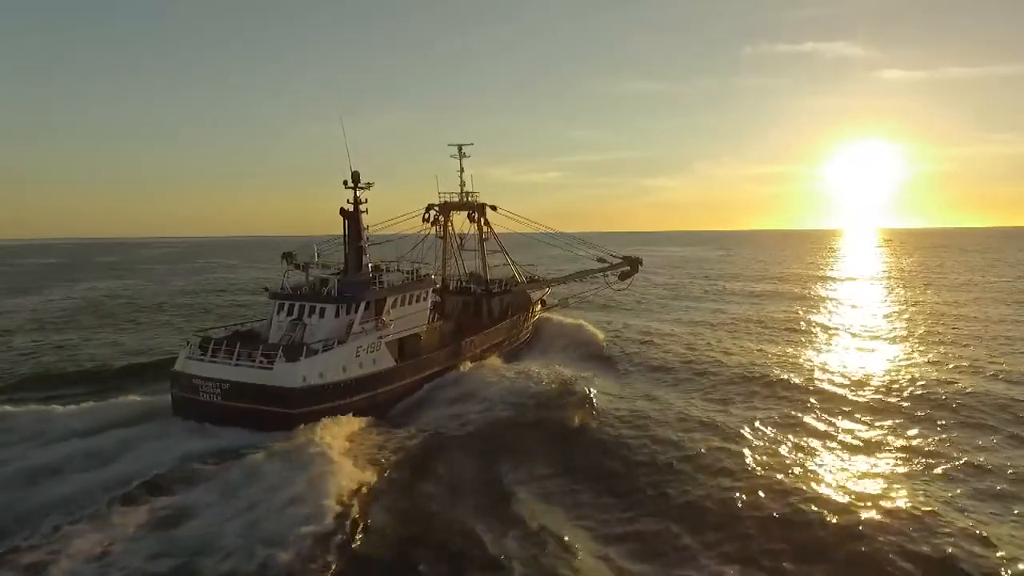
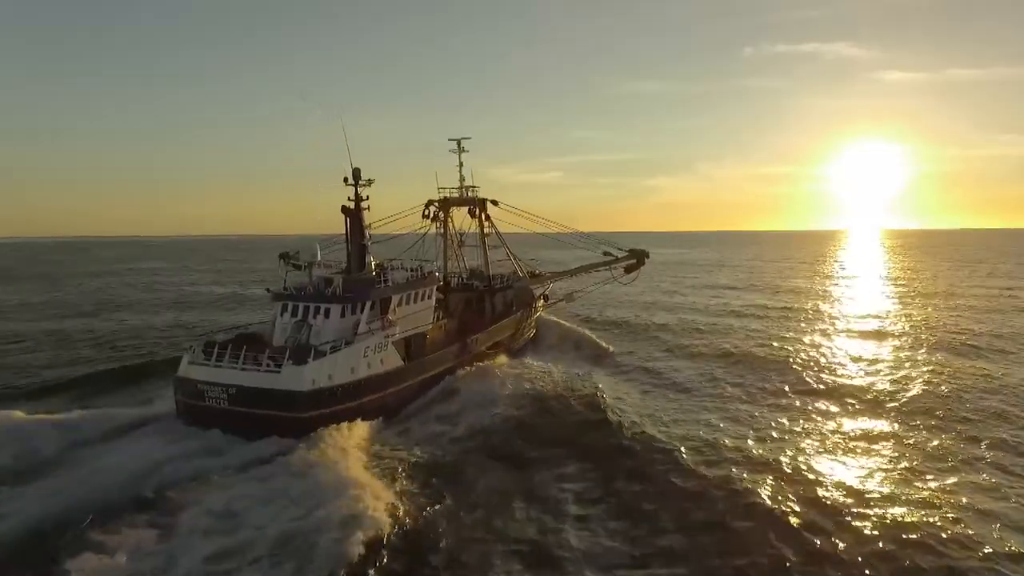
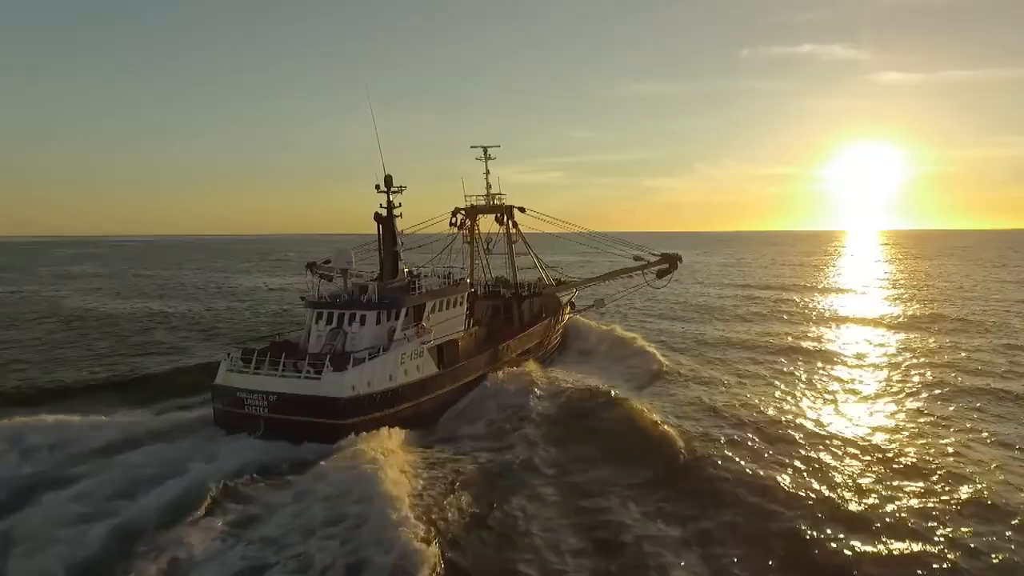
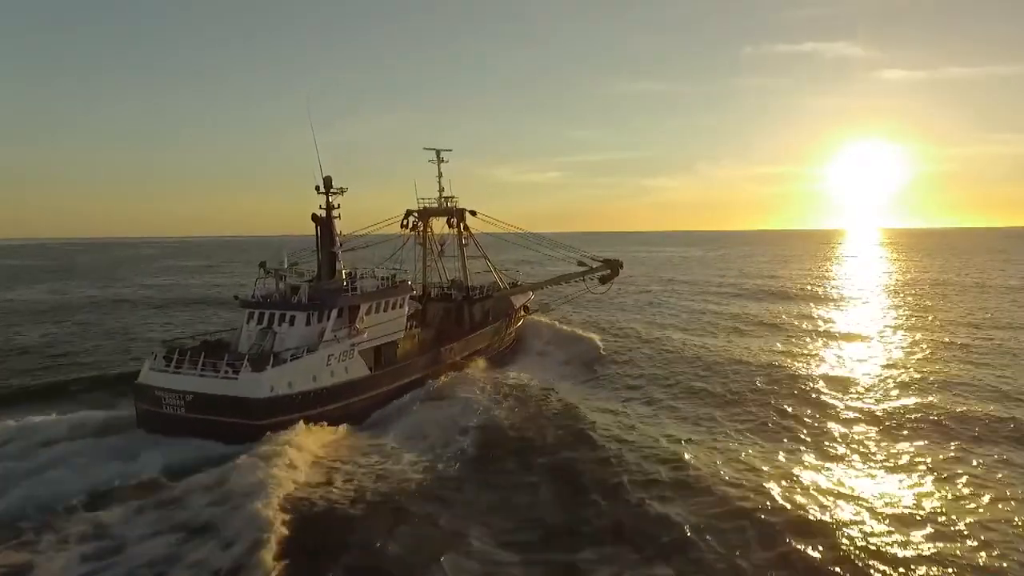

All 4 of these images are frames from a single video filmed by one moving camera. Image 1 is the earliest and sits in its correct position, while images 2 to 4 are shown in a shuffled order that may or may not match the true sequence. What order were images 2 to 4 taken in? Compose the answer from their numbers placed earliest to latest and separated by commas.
4, 2, 3
